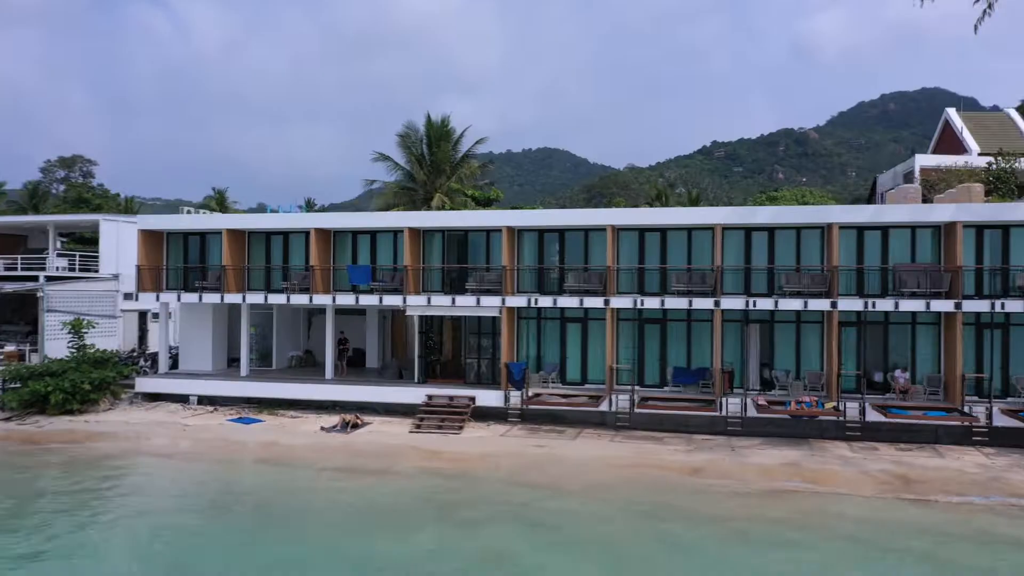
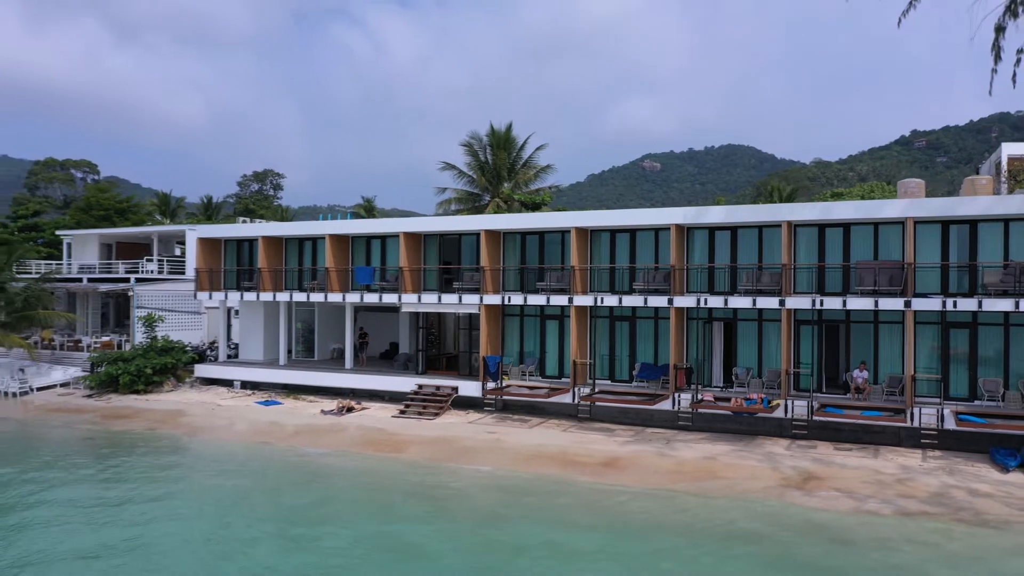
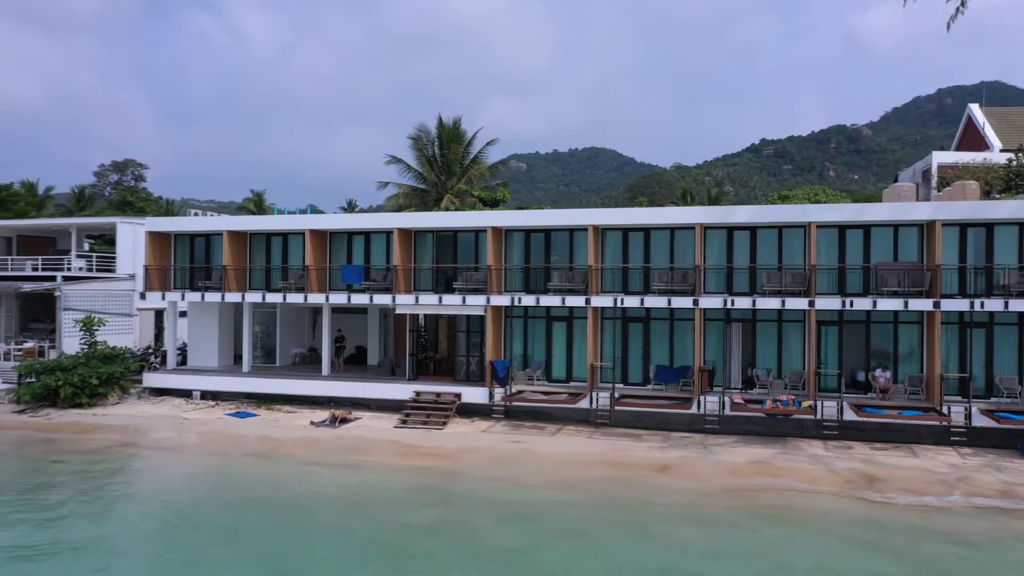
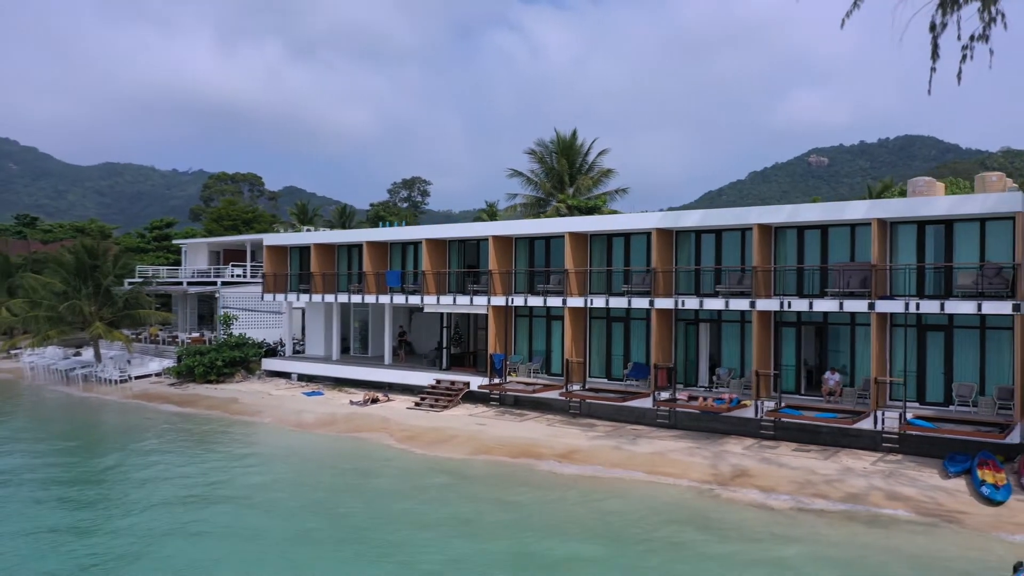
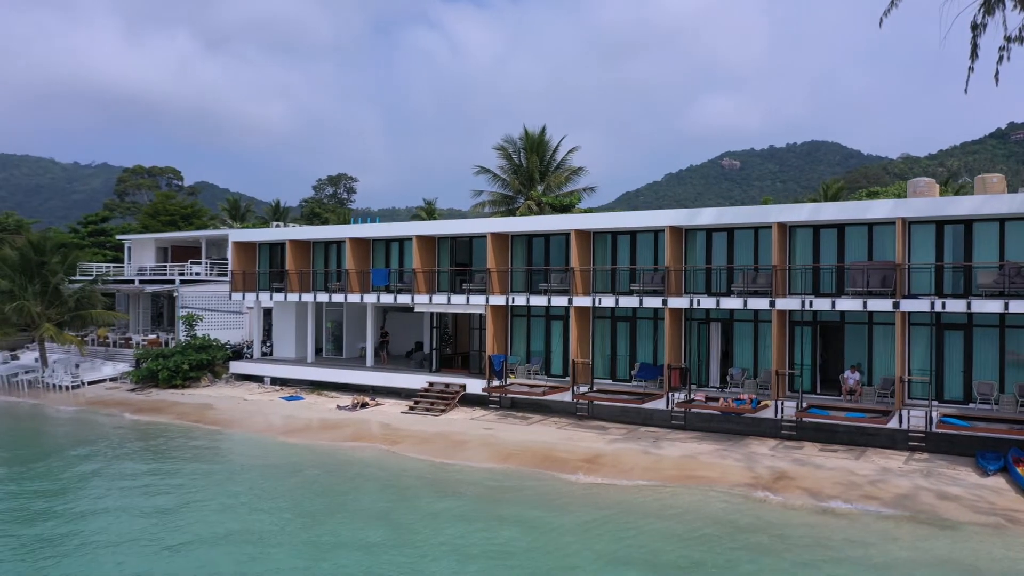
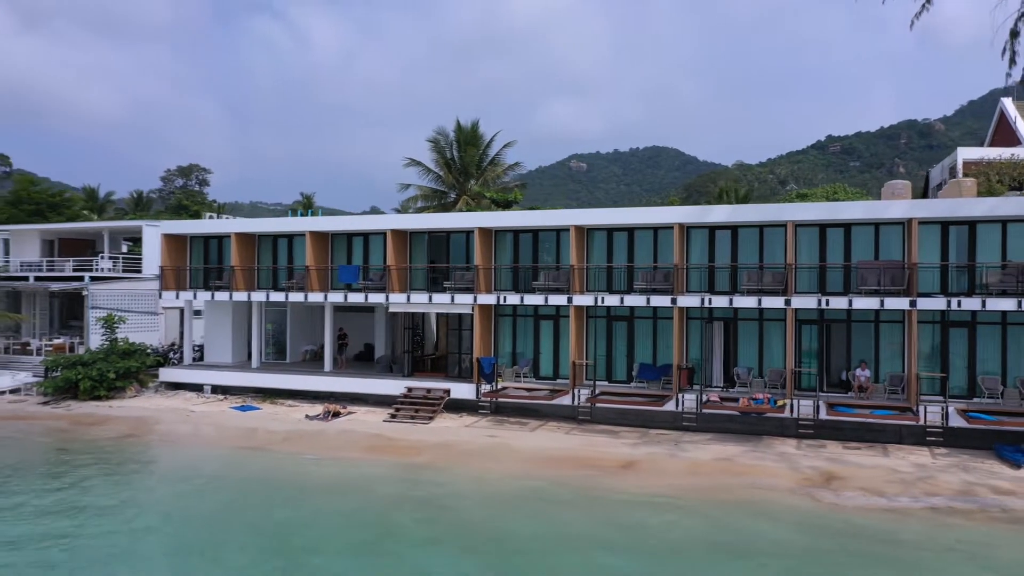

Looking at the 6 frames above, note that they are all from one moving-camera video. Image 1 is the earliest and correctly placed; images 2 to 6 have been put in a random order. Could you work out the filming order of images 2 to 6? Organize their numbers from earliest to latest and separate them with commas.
3, 6, 2, 5, 4
